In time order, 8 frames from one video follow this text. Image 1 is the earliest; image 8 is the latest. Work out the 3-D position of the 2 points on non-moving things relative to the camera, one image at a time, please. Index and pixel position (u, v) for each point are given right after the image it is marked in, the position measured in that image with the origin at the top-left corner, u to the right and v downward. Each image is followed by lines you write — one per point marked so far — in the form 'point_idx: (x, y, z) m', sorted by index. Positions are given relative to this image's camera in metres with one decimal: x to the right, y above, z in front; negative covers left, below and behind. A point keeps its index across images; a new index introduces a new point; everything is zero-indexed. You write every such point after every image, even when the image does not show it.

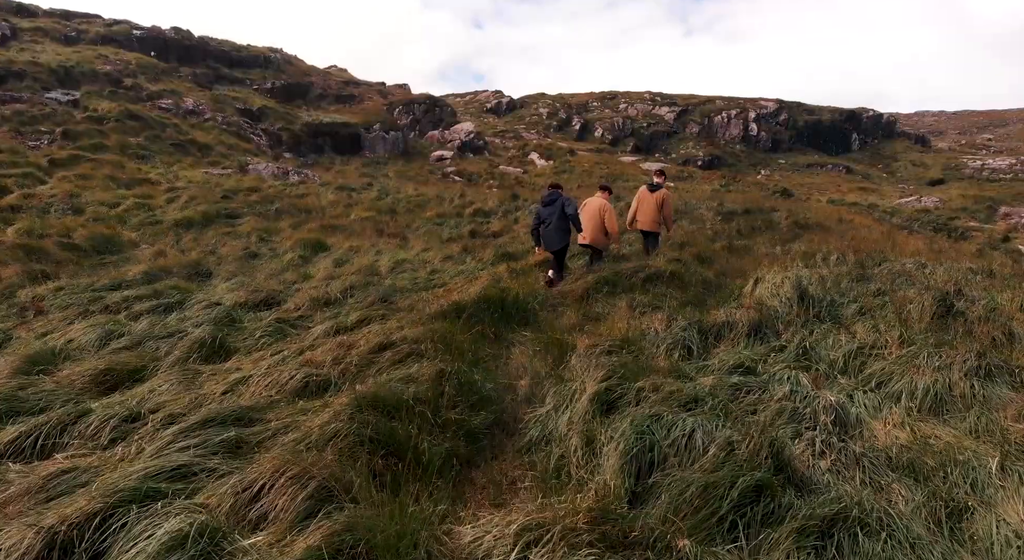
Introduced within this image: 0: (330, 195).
0: (-5.5, +2.6, +18.5) m
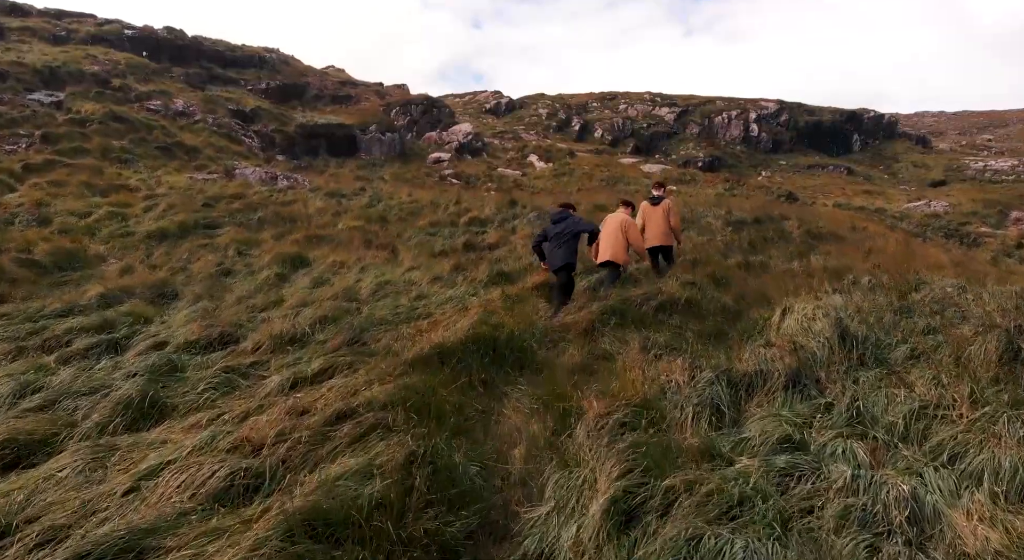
0: (-5.6, +2.3, +17.6) m
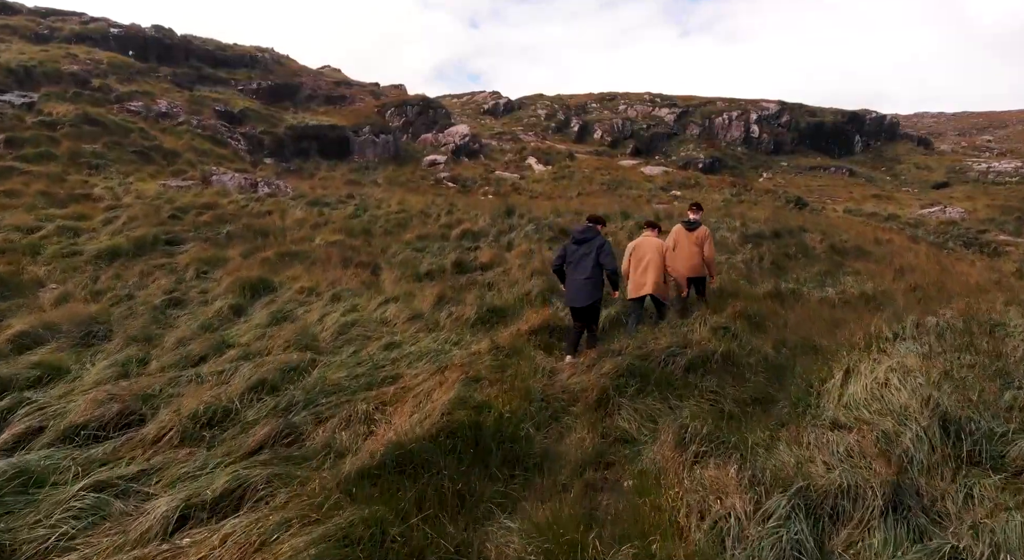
0: (-5.7, +1.8, +16.3) m
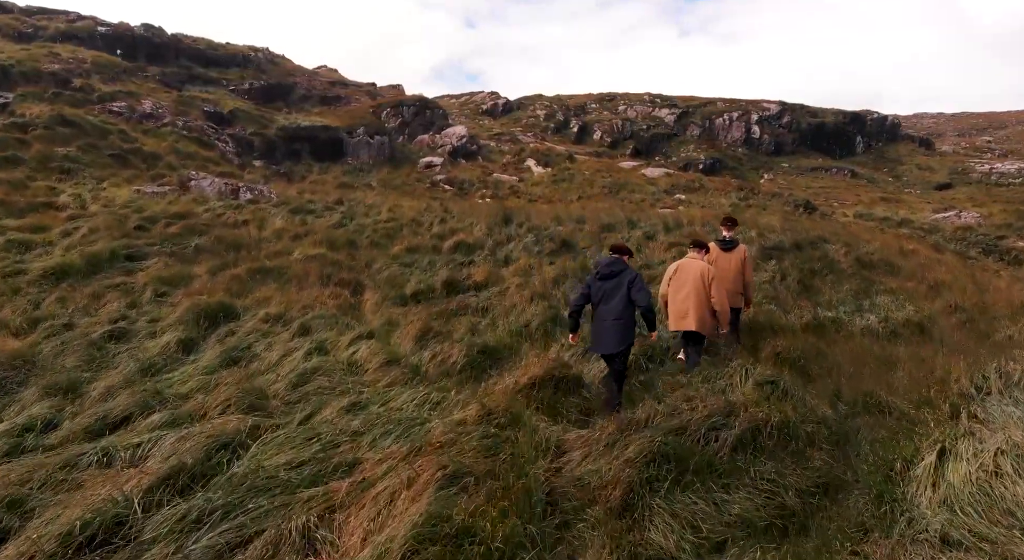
0: (-5.7, +1.5, +15.0) m
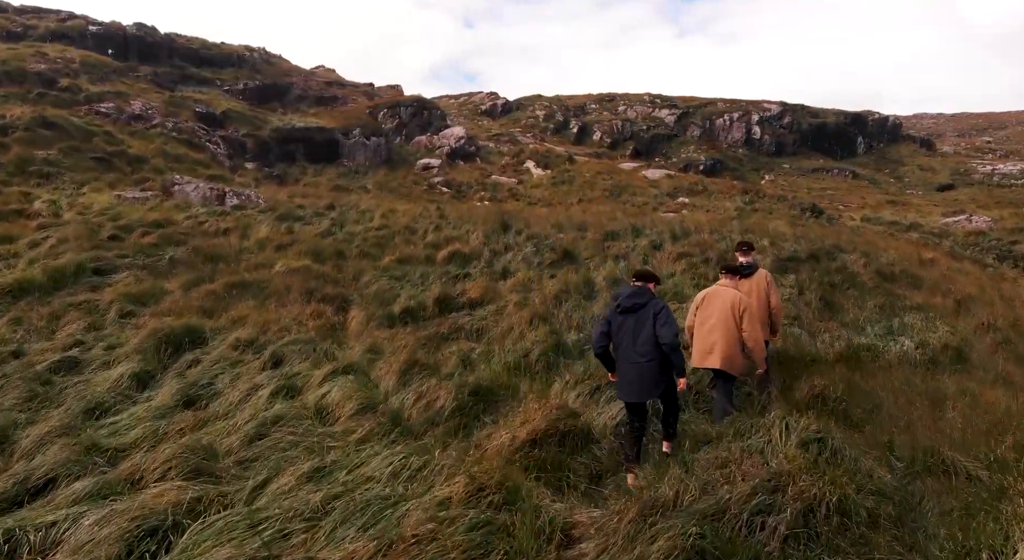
0: (-5.8, +1.2, +14.2) m
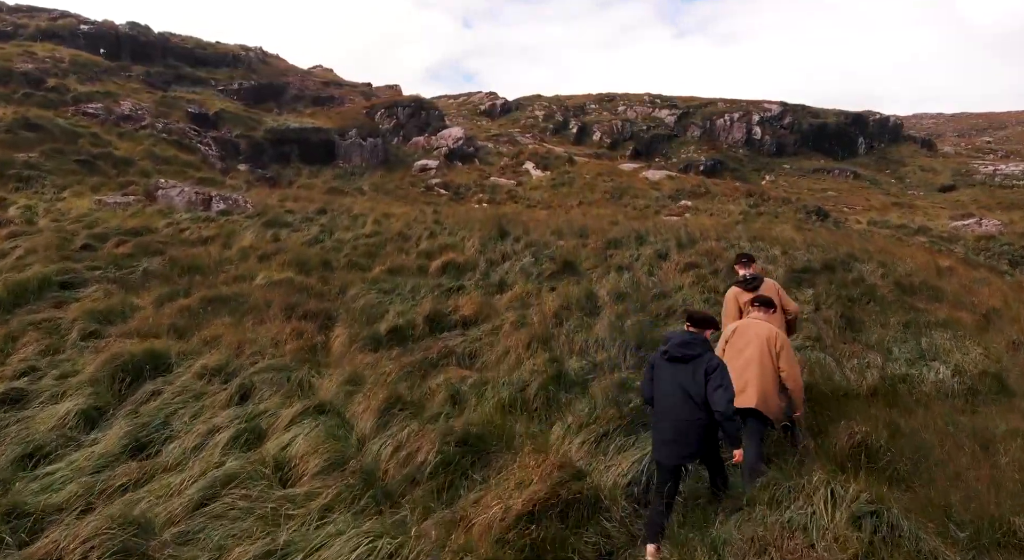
0: (-5.8, +1.0, +13.5) m
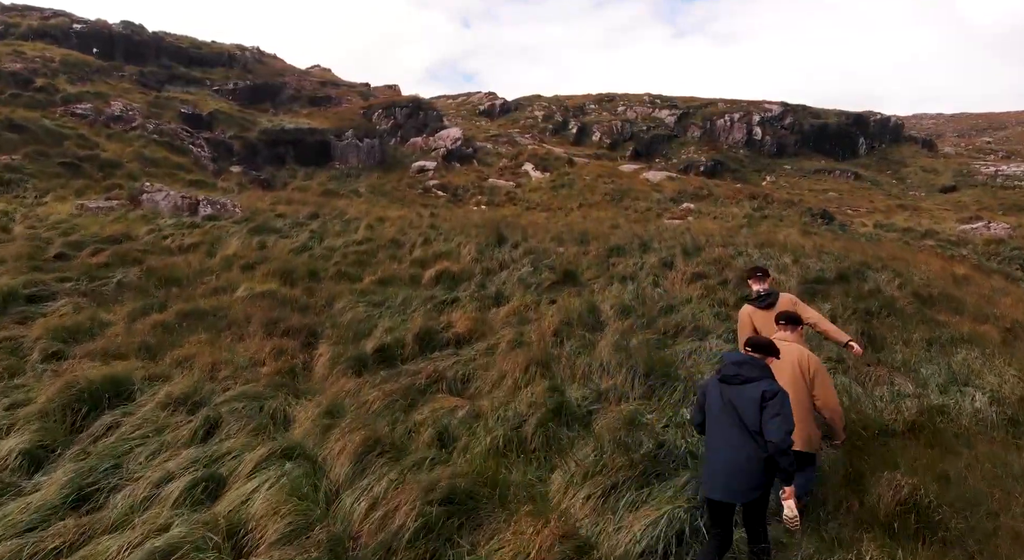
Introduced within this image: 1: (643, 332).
0: (-5.9, +0.8, +12.9) m
1: (+1.7, -0.7, +8.1) m
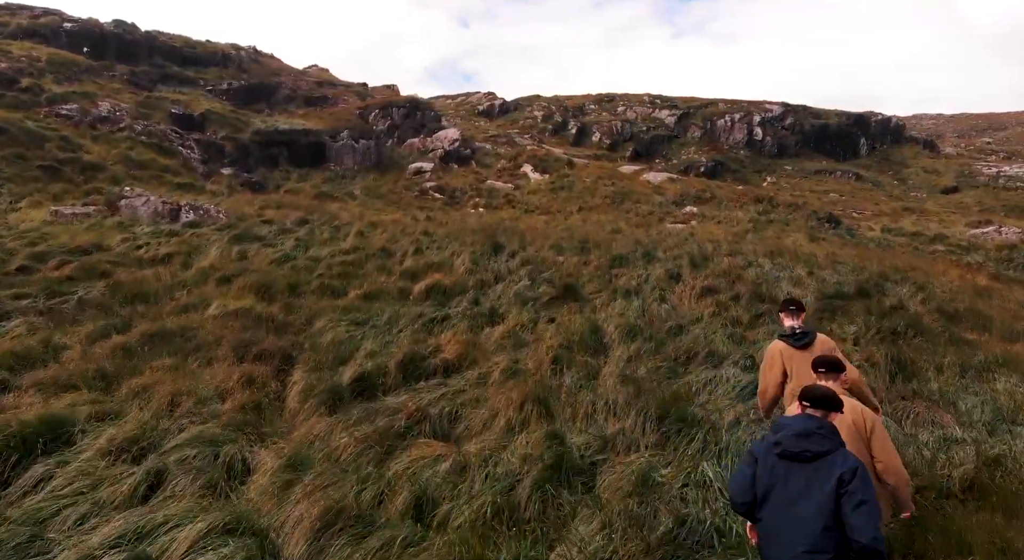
0: (-5.9, +0.5, +12.1) m
1: (+1.7, -0.9, +7.3) m
